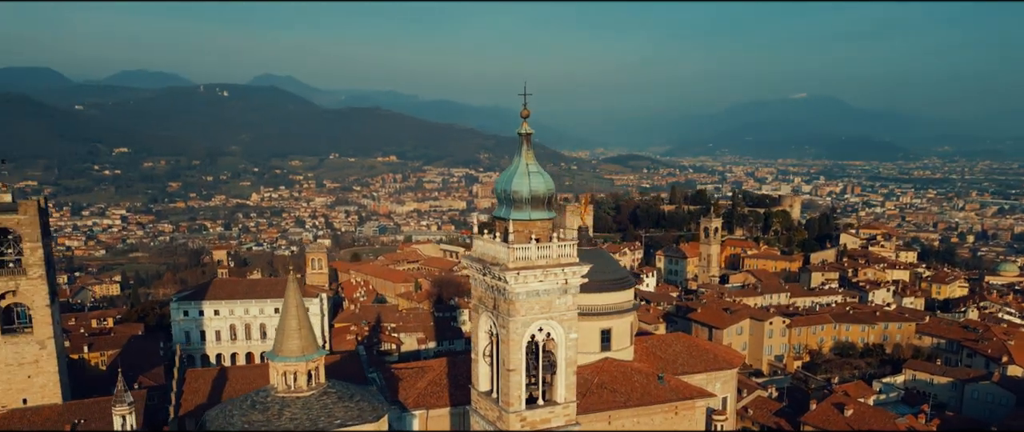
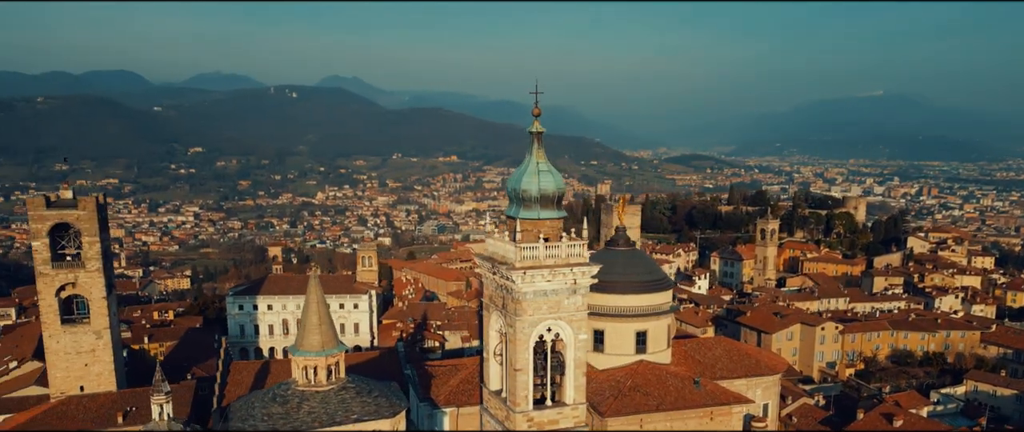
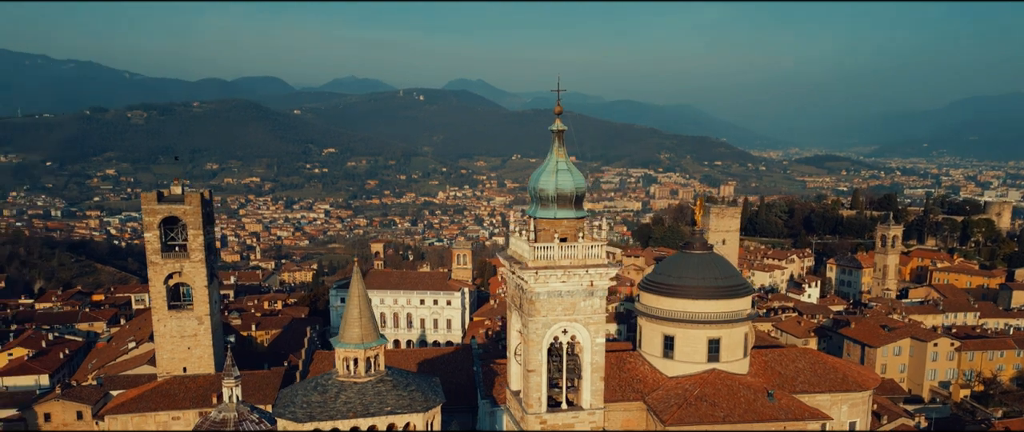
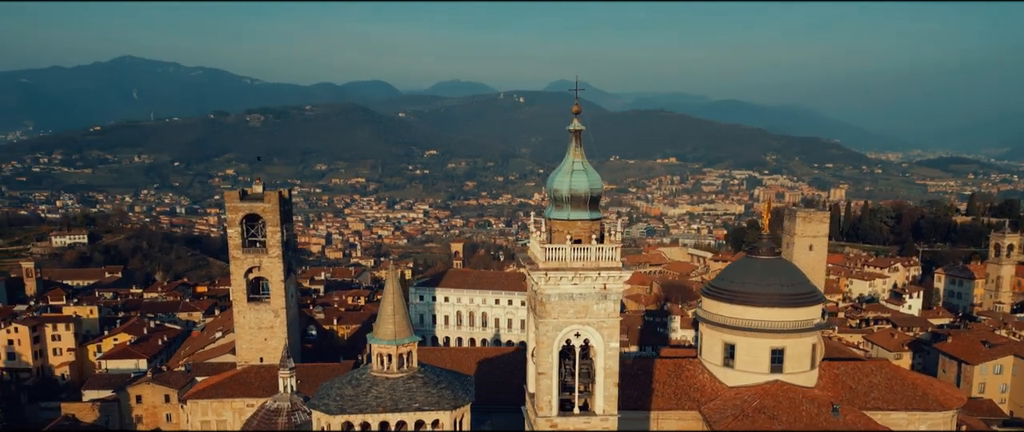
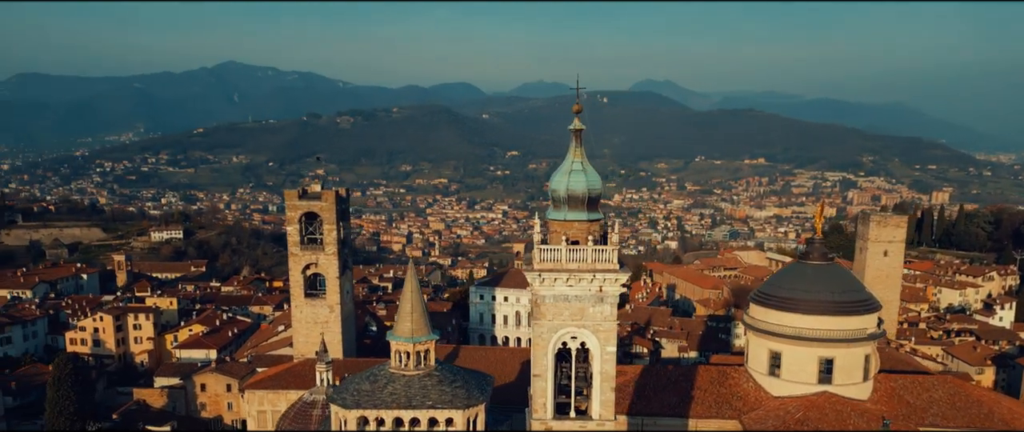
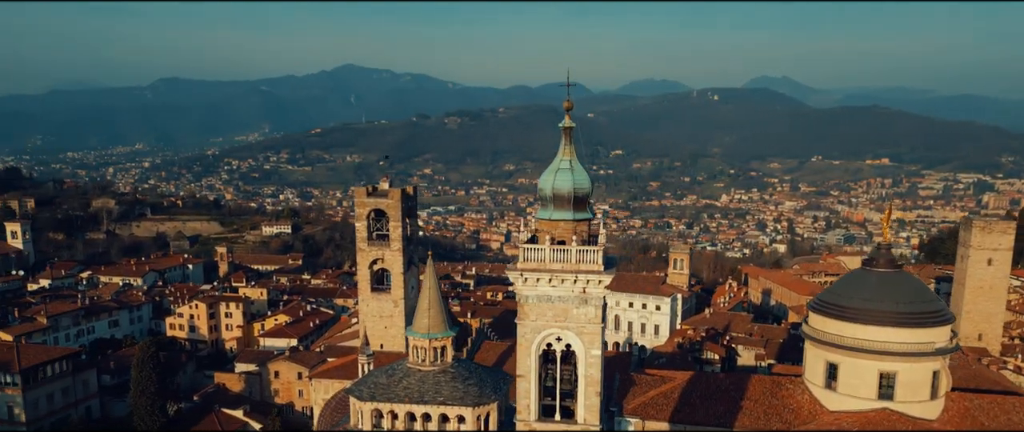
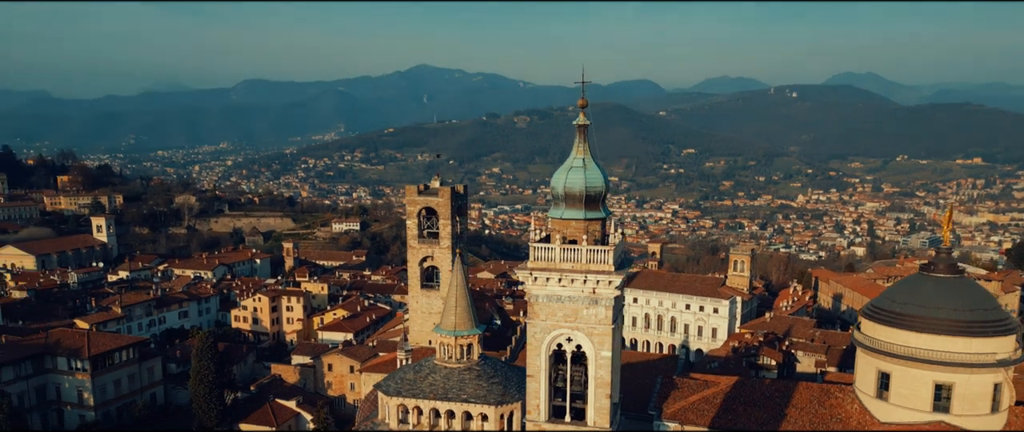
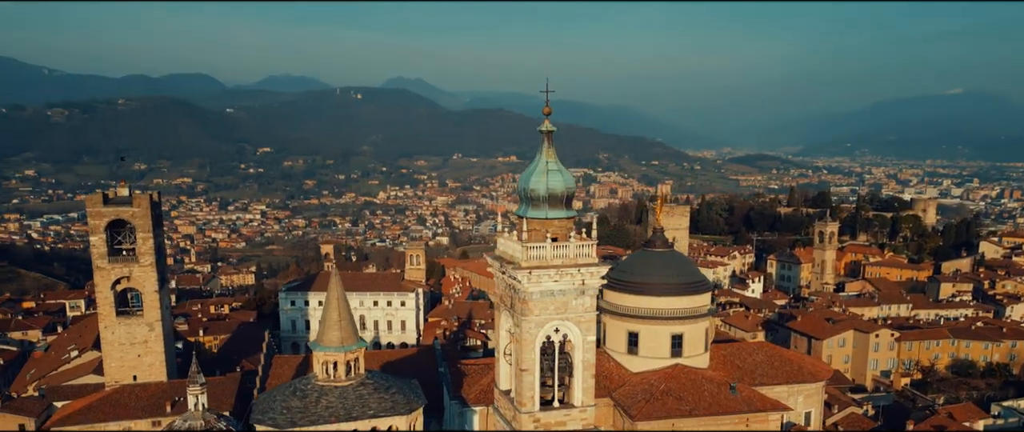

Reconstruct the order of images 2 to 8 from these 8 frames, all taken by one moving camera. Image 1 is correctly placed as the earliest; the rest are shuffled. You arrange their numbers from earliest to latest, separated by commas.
2, 8, 3, 4, 5, 6, 7
